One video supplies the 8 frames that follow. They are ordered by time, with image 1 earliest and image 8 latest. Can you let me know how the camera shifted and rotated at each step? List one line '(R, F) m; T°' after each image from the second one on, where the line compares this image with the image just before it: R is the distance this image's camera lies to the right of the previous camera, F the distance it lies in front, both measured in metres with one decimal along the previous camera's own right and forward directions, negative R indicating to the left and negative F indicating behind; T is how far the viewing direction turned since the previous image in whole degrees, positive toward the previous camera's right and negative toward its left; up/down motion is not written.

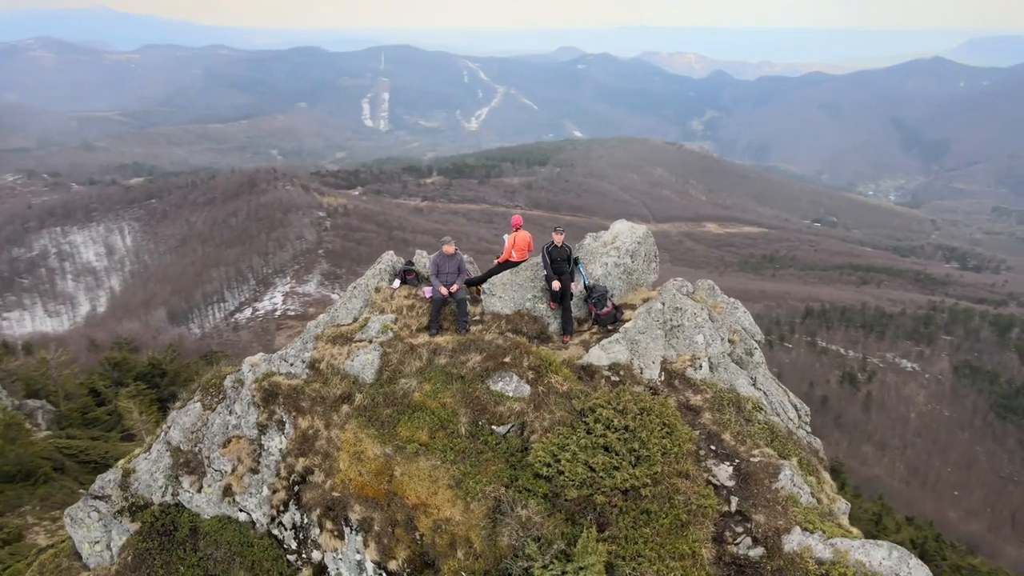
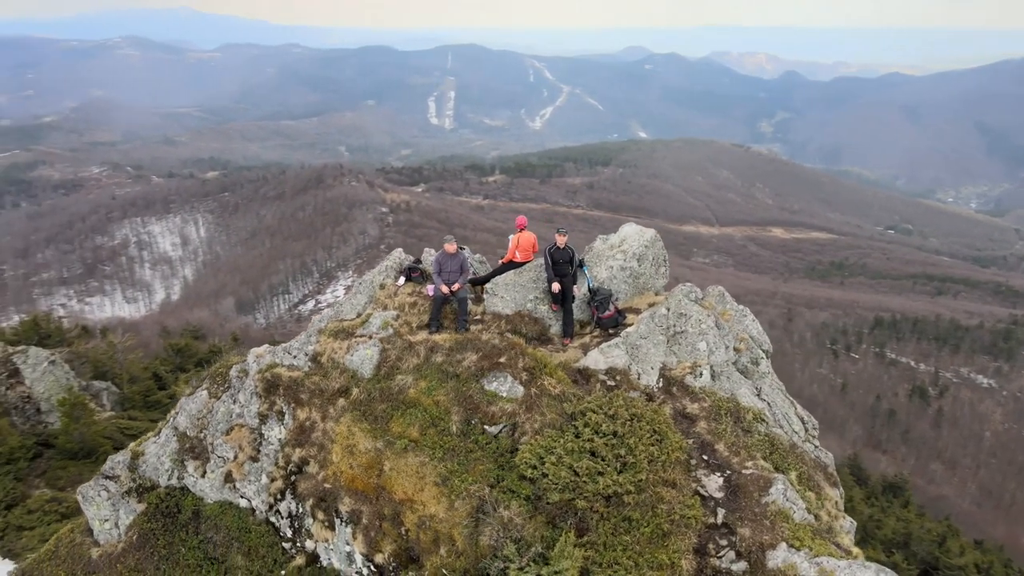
(+1.1, 0.0) m; -5°
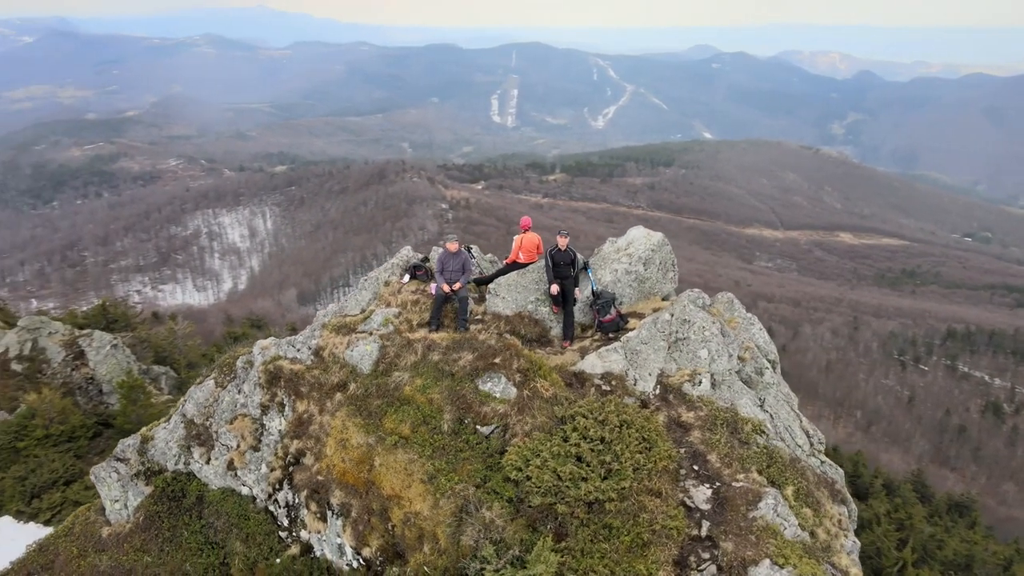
(+1.1, +0.1) m; -4°
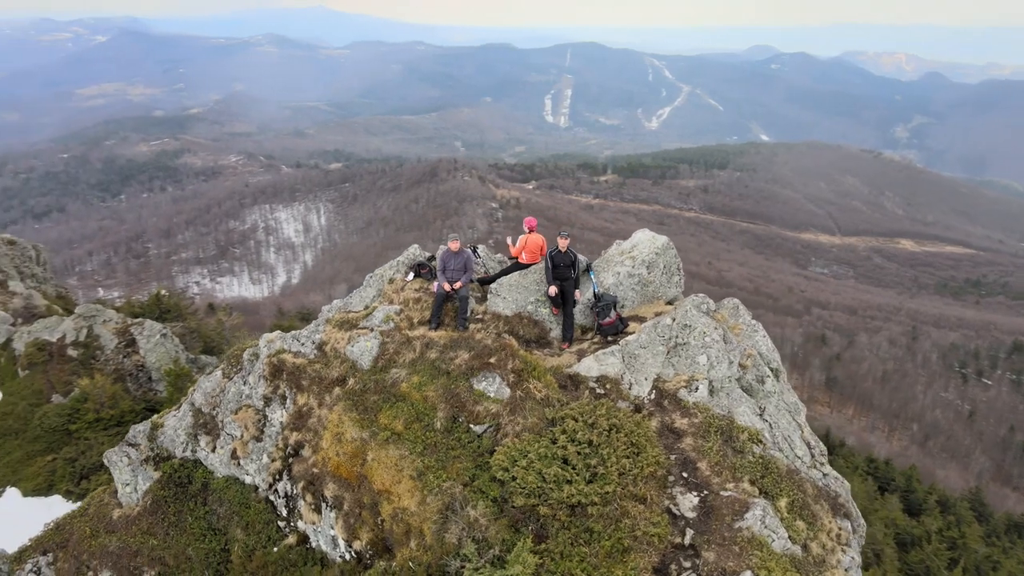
(+0.9, 0.0) m; -4°
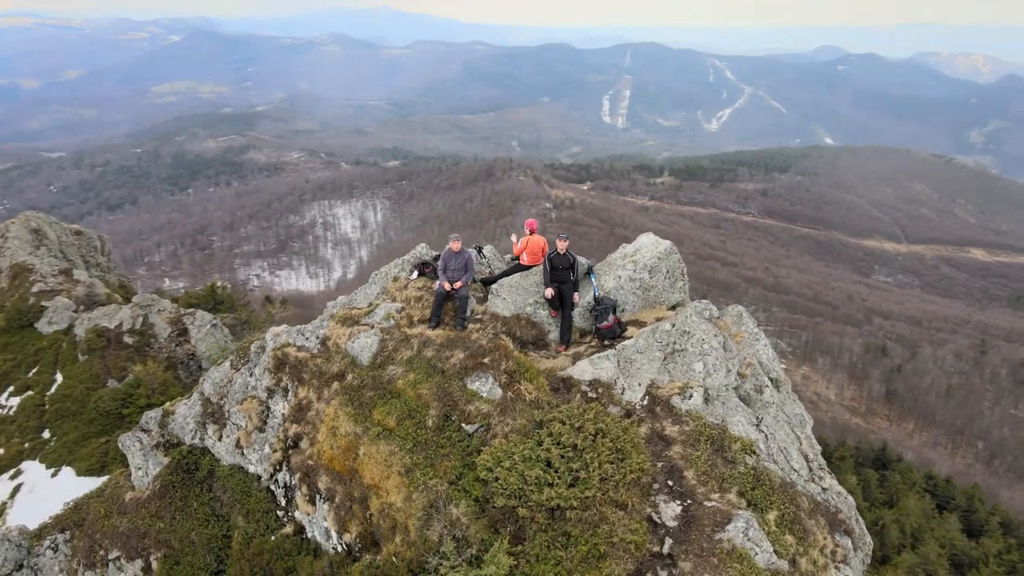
(+1.0, 0.0) m; -4°
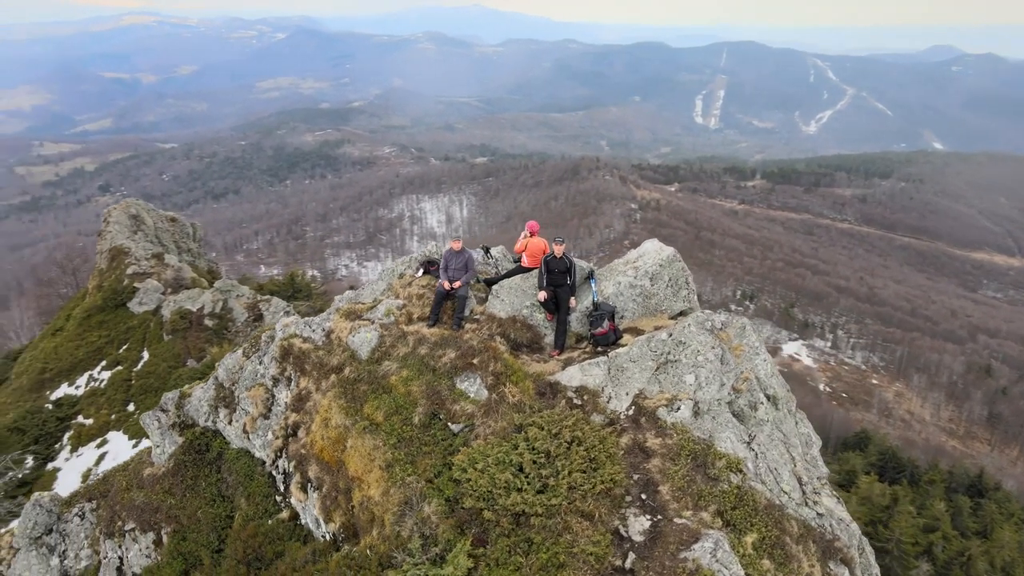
(+1.6, +0.1) m; -6°
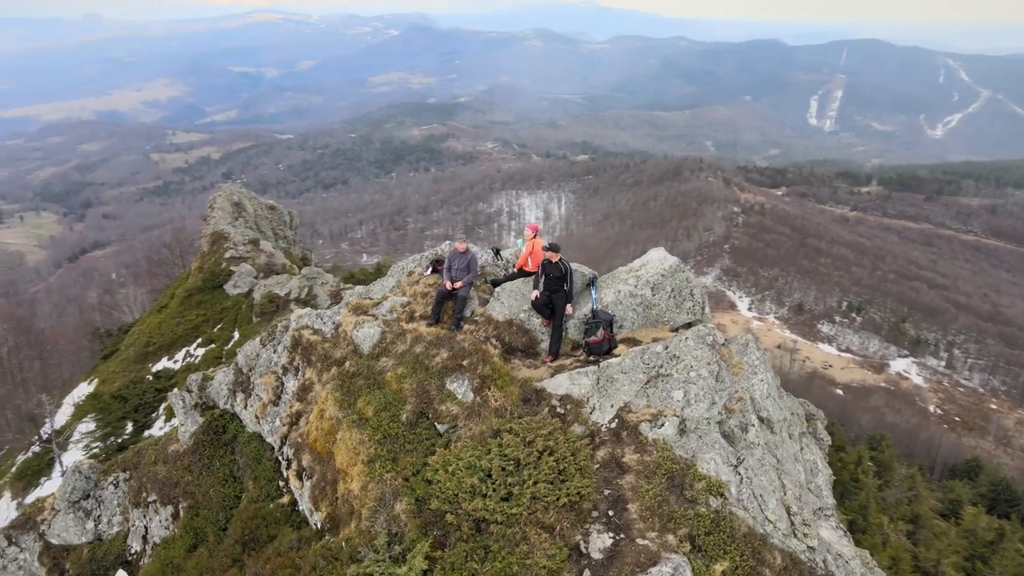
(+1.8, +0.2) m; -7°
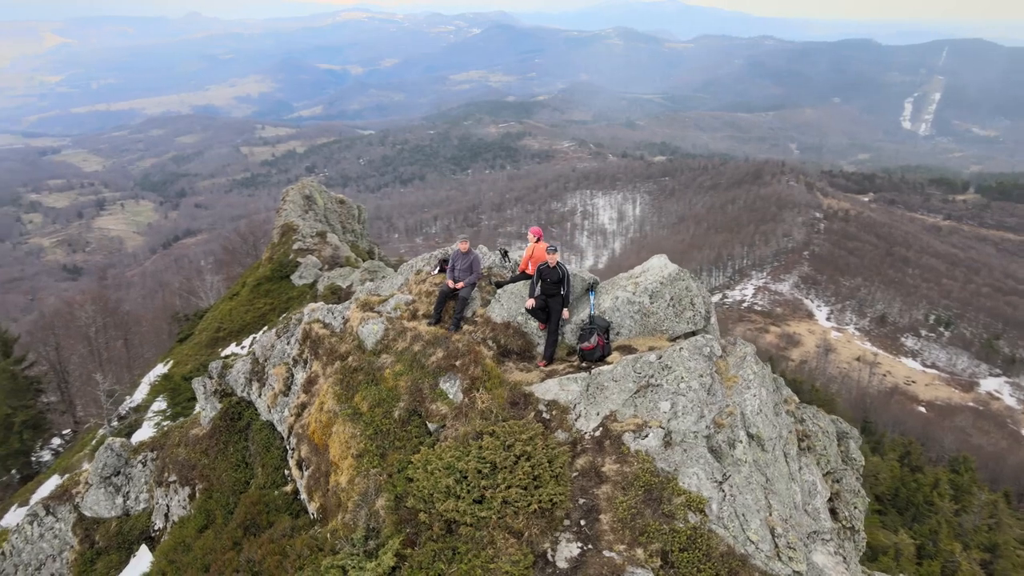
(+1.3, +0.1) m; -5°
